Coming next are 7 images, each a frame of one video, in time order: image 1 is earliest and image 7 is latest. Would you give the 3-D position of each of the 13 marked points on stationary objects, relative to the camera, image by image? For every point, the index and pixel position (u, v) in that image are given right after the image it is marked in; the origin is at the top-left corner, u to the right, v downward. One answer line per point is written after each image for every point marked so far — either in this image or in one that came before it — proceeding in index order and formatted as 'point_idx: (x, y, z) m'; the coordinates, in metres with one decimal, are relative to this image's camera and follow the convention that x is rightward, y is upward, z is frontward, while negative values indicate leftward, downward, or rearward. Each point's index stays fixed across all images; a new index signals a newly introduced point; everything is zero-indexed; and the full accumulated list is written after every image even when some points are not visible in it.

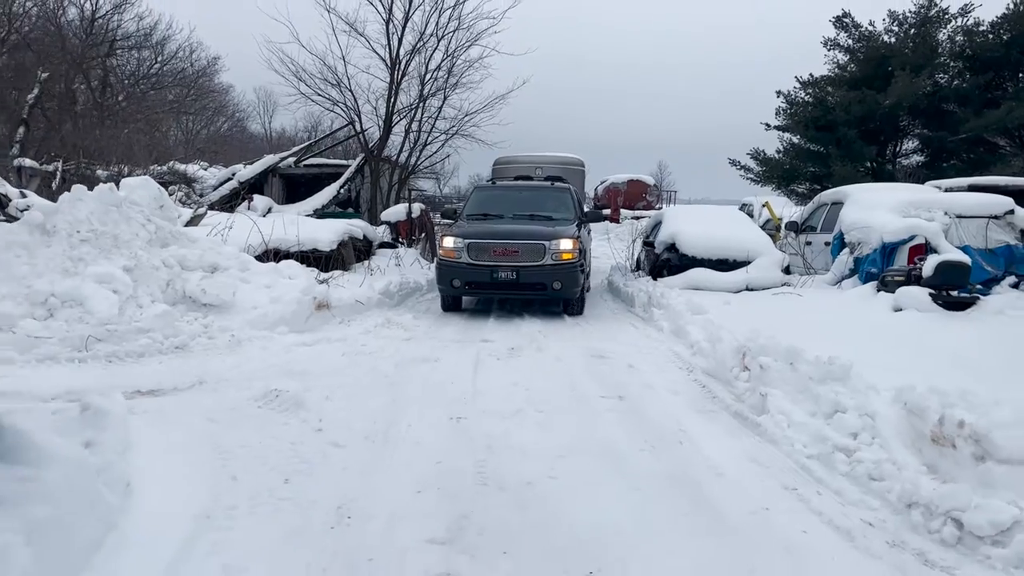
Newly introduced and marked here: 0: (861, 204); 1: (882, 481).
0: (+5.5, +1.3, +12.8) m
1: (+1.9, -1.0, +4.1) m
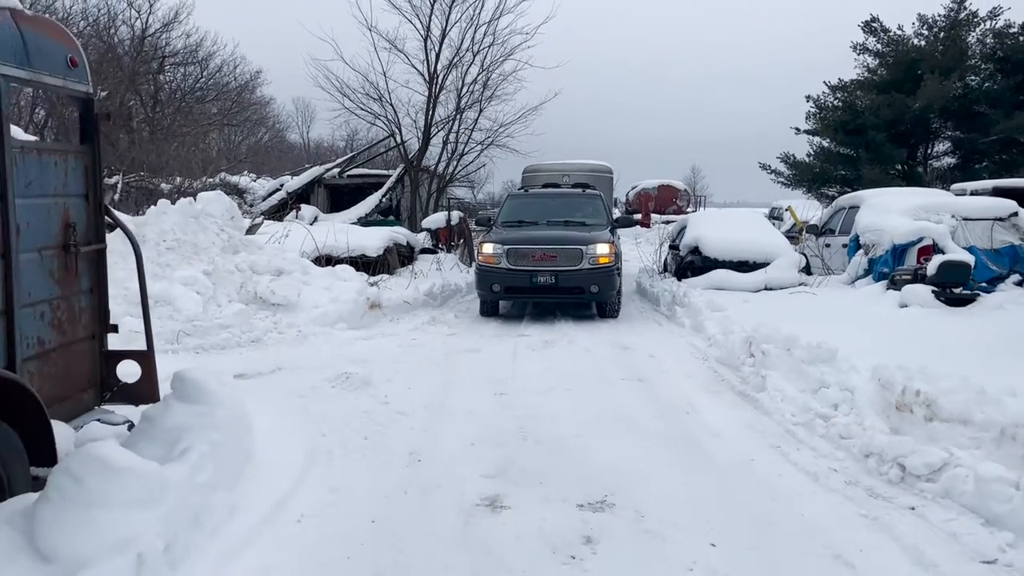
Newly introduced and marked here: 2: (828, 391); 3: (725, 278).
0: (+6.1, +1.3, +13.6) m
1: (+2.1, -0.9, +5.0) m
2: (+2.3, -0.7, +5.8) m
3: (+3.4, +0.2, +13.0) m
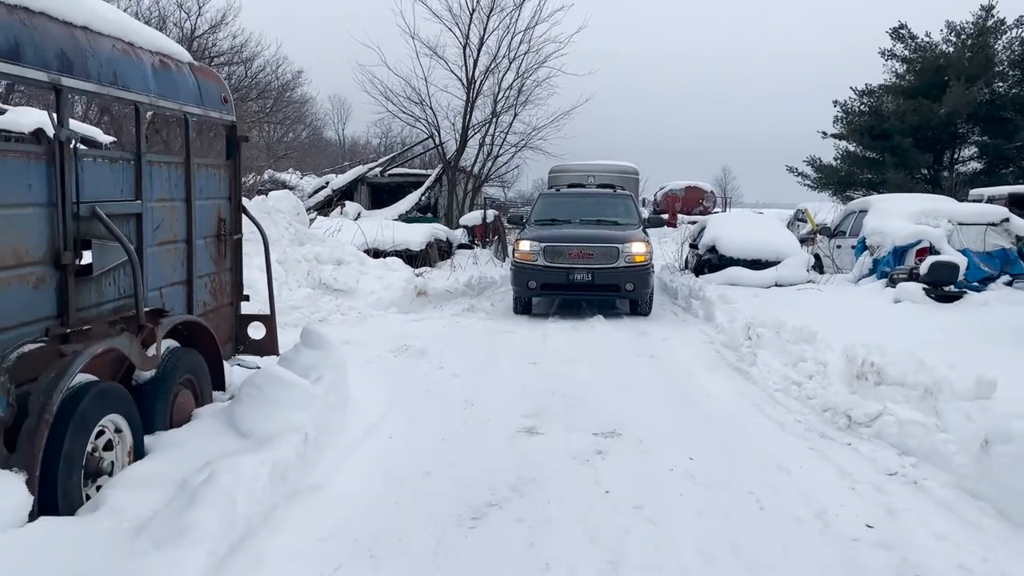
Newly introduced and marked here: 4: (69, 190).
0: (+6.7, +1.4, +14.7) m
1: (+2.3, -0.8, +6.3) m
2: (+2.6, -0.7, +7.1) m
3: (+3.9, +0.2, +14.2) m
4: (-1.9, +0.4, +3.5) m
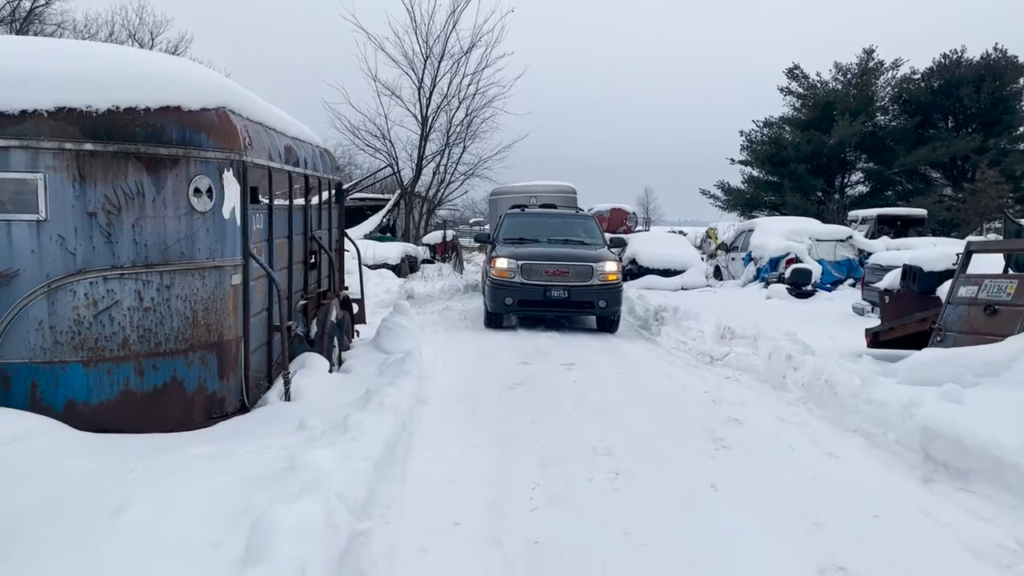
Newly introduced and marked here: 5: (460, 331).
0: (+5.8, +1.3, +18.9) m
1: (+2.3, -0.7, +10.1) m
2: (+2.4, -0.6, +10.9) m
3: (+3.2, +0.2, +18.1) m
4: (-1.8, +0.5, +7.0) m
5: (-0.8, -0.6, +12.0) m
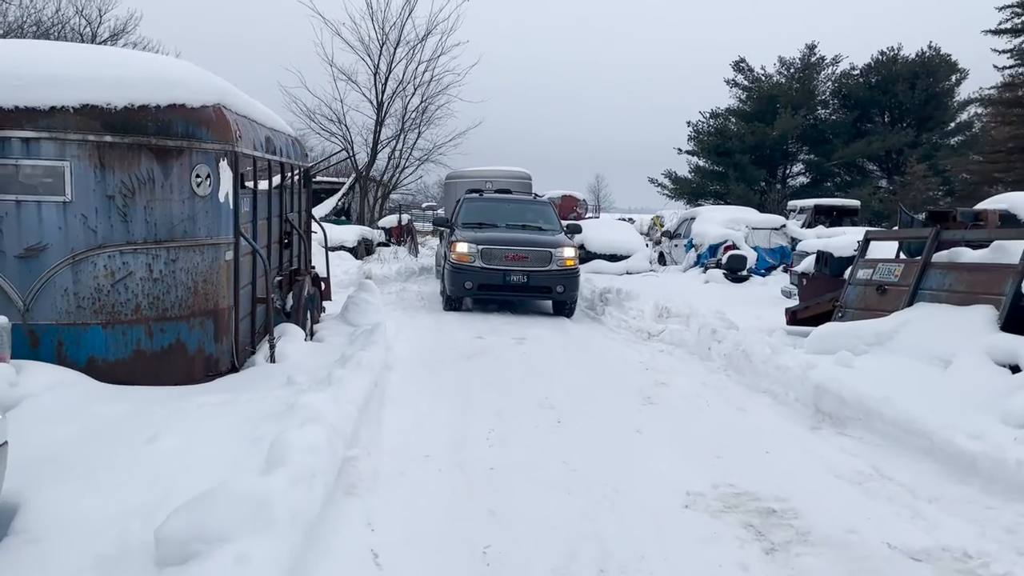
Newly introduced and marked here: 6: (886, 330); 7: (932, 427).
0: (+4.7, +1.7, +20.0) m
1: (+1.7, -0.5, +11.0) m
2: (+1.8, -0.3, +11.9) m
3: (+2.1, +0.5, +19.1) m
4: (-2.2, +0.7, +7.6) m
5: (-1.5, -0.3, +12.7) m
6: (+3.0, -0.3, +6.6) m
7: (+2.4, -0.8, +4.7) m
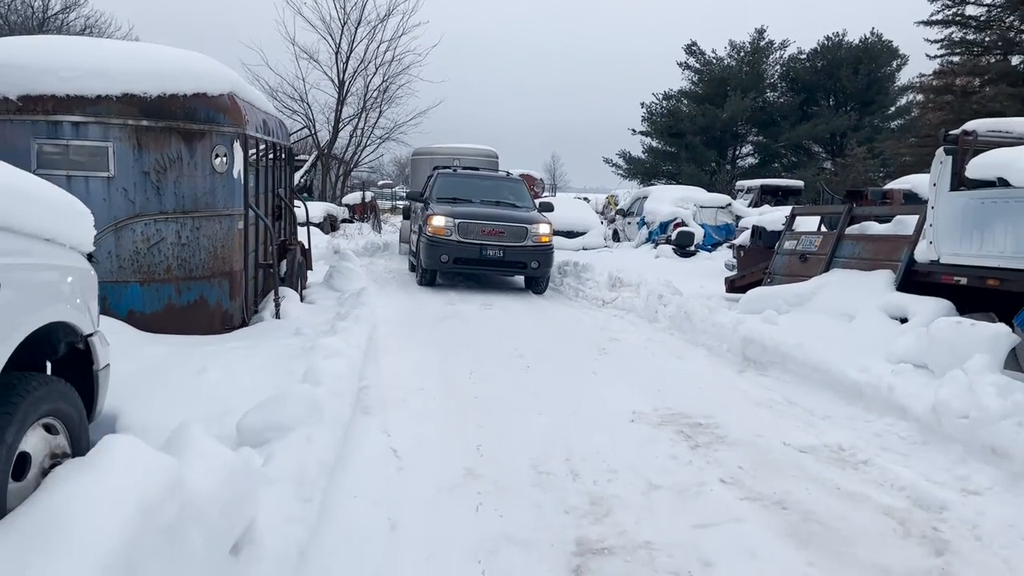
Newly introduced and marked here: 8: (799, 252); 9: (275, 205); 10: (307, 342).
0: (+3.7, +2.3, +21.1) m
1: (+1.2, -0.1, +12.0) m
2: (+1.2, +0.1, +12.9) m
3: (+1.1, +1.2, +20.1) m
4: (-2.5, +1.1, +8.4) m
5: (-2.1, +0.1, +13.6) m
6: (+2.8, 0.0, +7.7) m
7: (+2.3, -0.5, +5.8) m
8: (+3.0, +0.4, +8.5) m
9: (-2.5, +0.9, +8.6) m
10: (-1.4, -0.4, +5.6) m
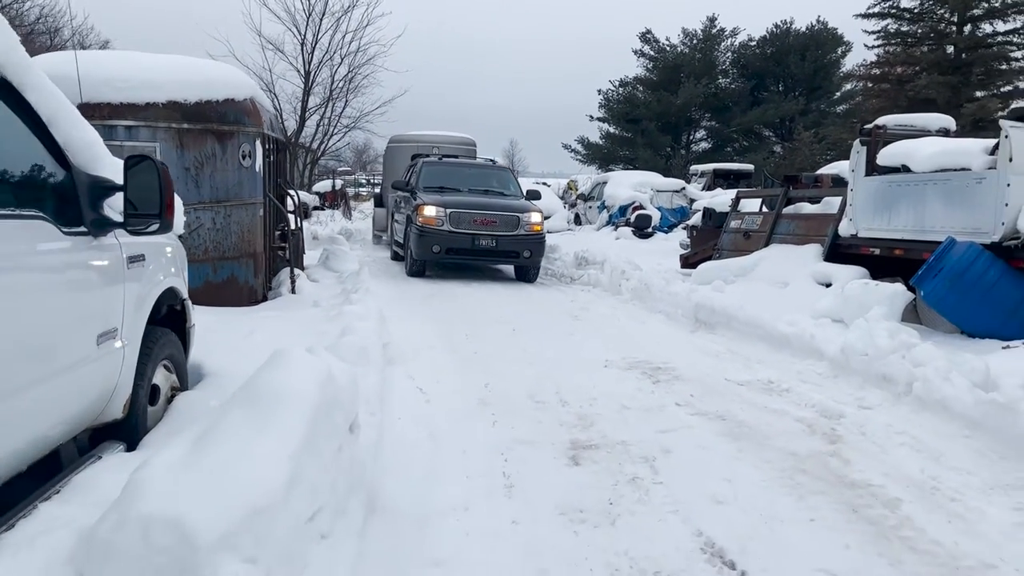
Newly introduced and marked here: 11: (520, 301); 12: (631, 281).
0: (+2.8, +2.9, +22.3) m
1: (+0.7, +0.2, +13.1) m
2: (+0.8, +0.5, +14.0) m
3: (+0.3, +1.6, +21.1) m
4: (-2.7, +1.3, +9.3) m
5: (-2.5, +0.4, +14.5) m
6: (+2.6, +0.3, +8.9) m
7: (+2.2, -0.3, +6.9) m
8: (+2.8, +0.7, +9.7) m
9: (-2.7, +1.1, +9.5) m
10: (-1.5, -0.2, +6.6) m
11: (+0.1, -0.1, +9.9) m
12: (+1.5, +0.1, +10.4) m
